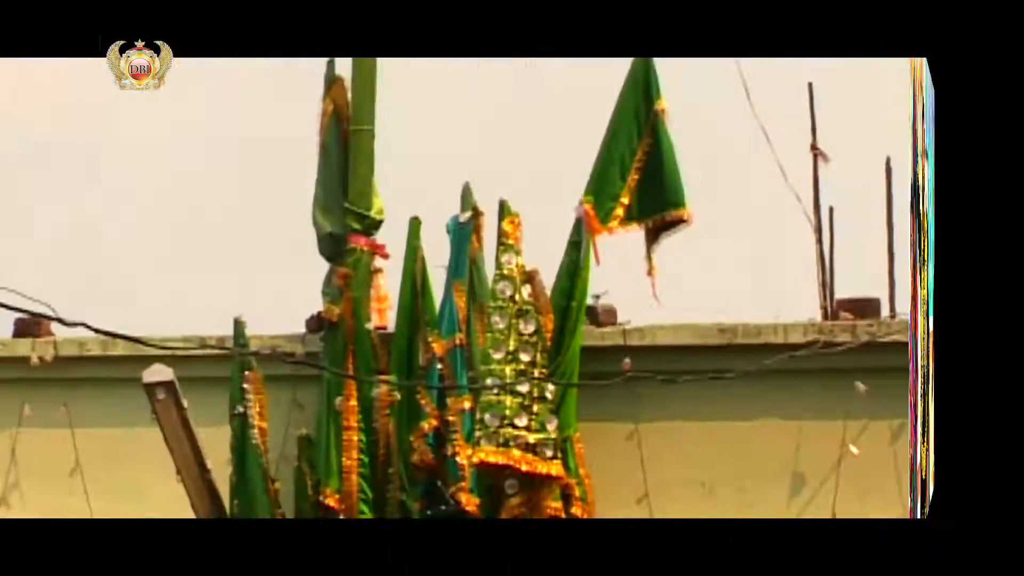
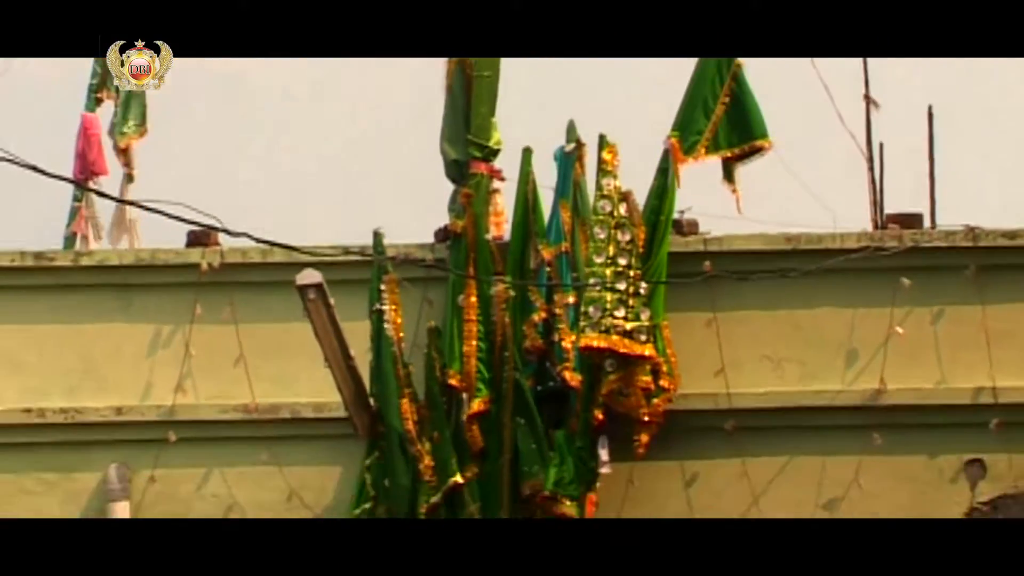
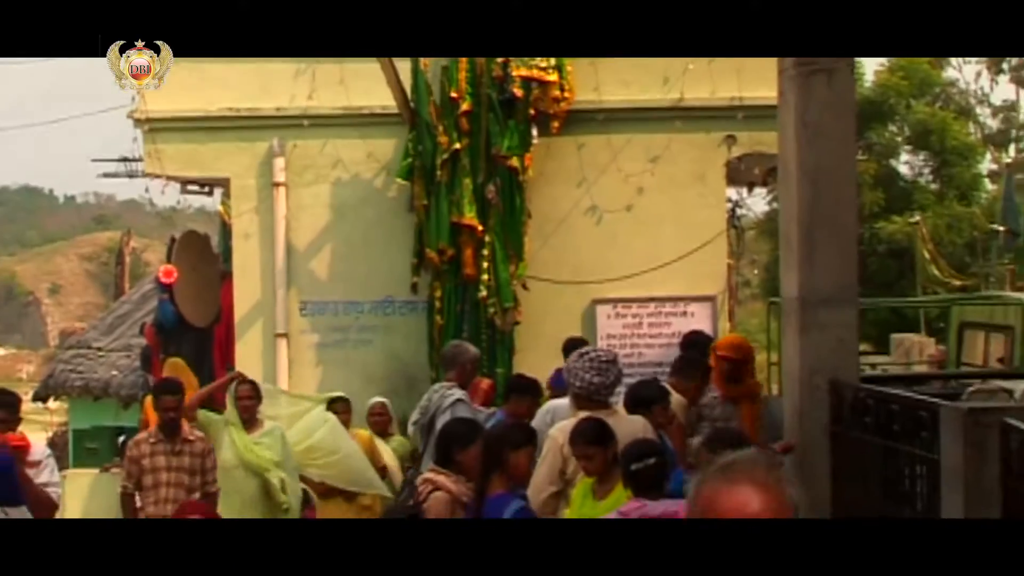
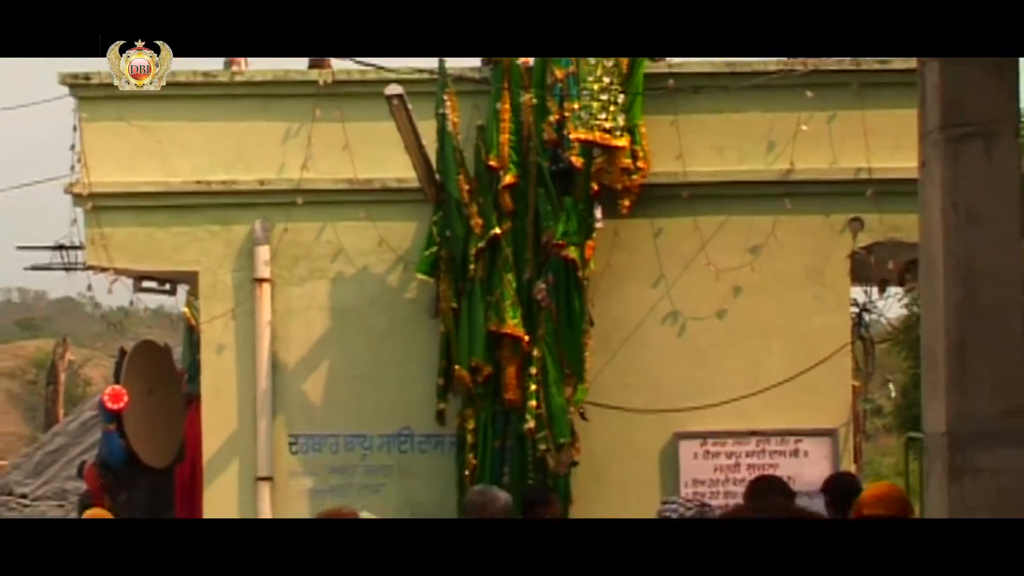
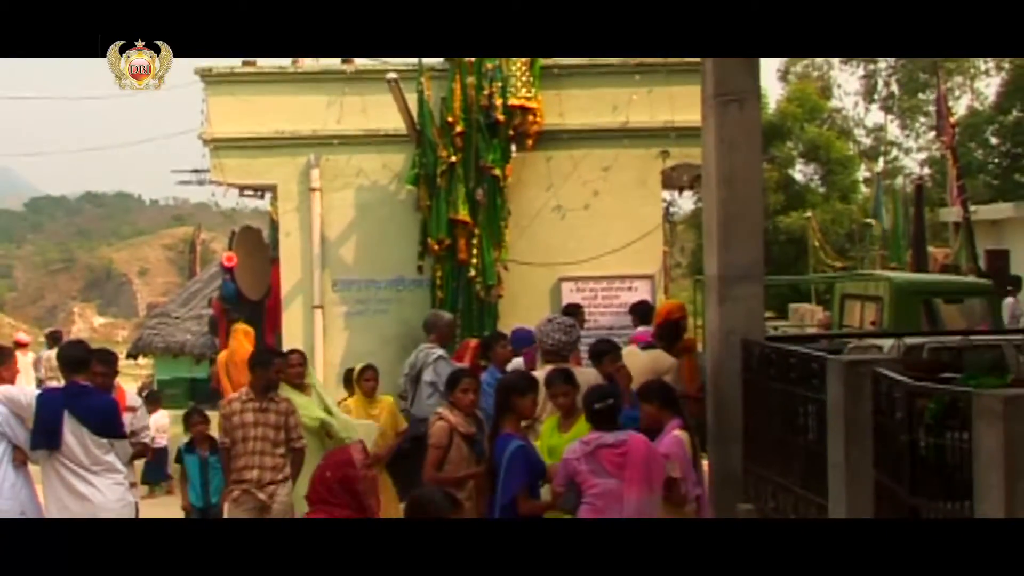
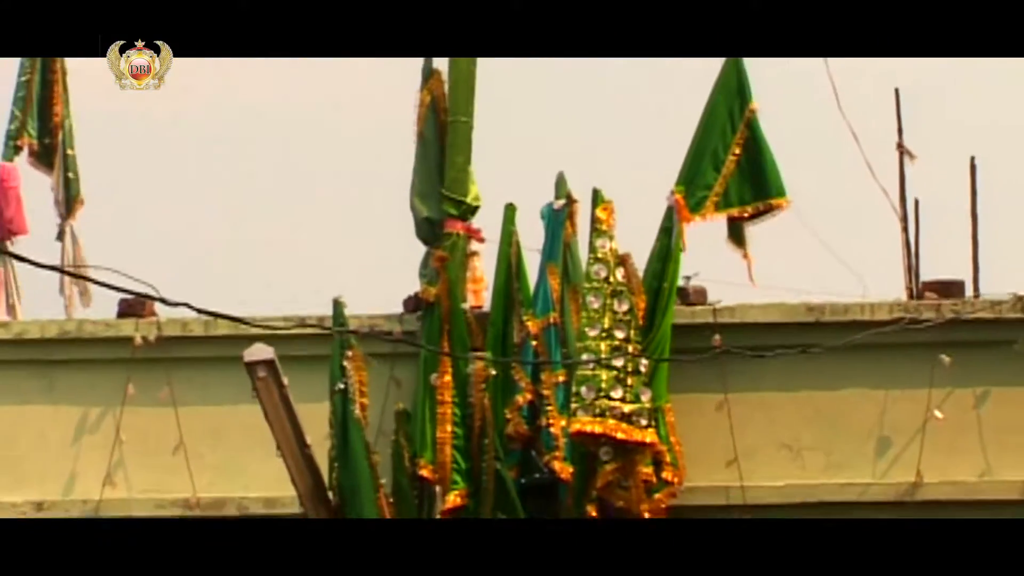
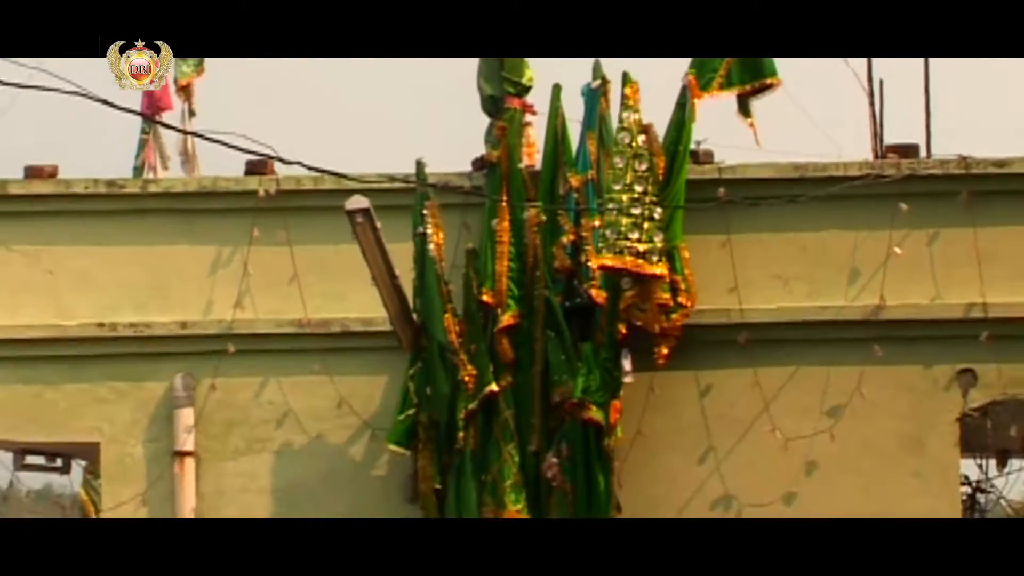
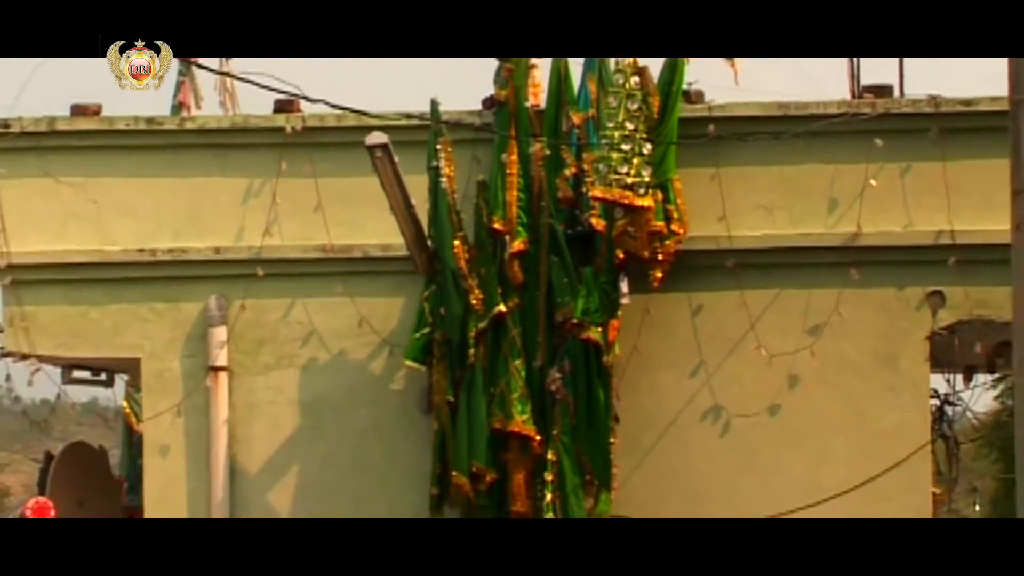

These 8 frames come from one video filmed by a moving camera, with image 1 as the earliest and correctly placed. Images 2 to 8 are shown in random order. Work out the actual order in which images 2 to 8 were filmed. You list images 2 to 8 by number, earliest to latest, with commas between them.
6, 2, 7, 8, 4, 3, 5
